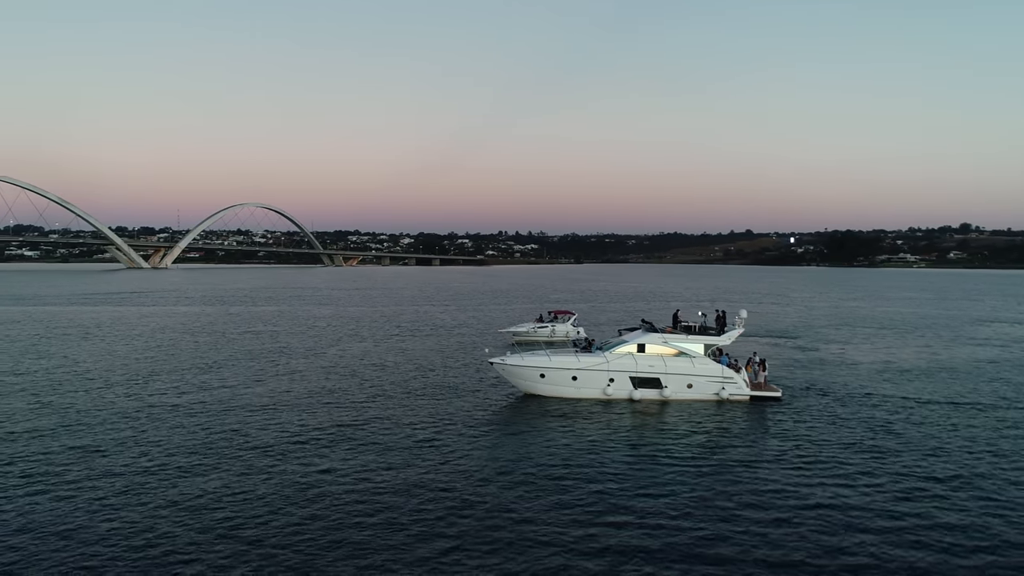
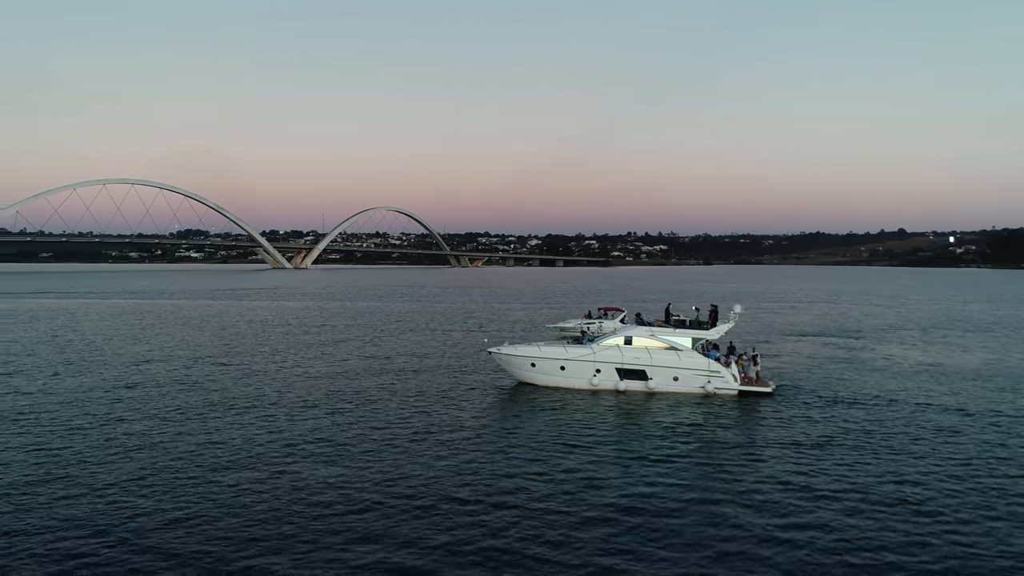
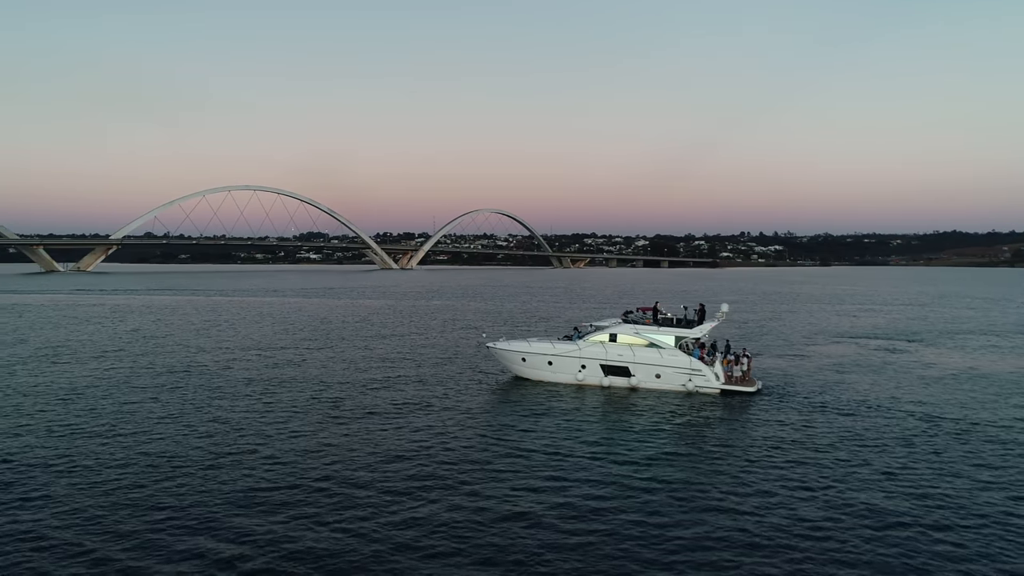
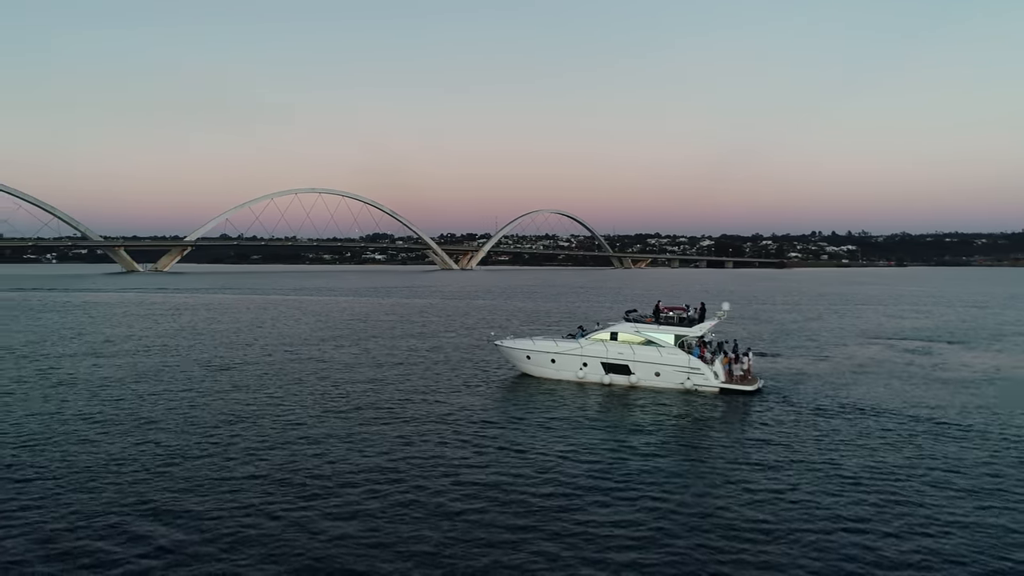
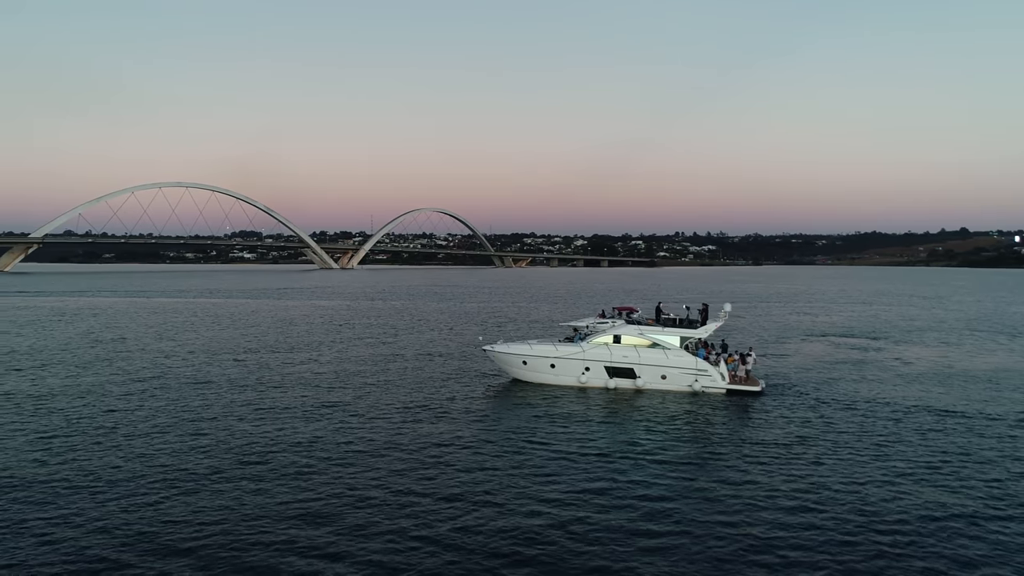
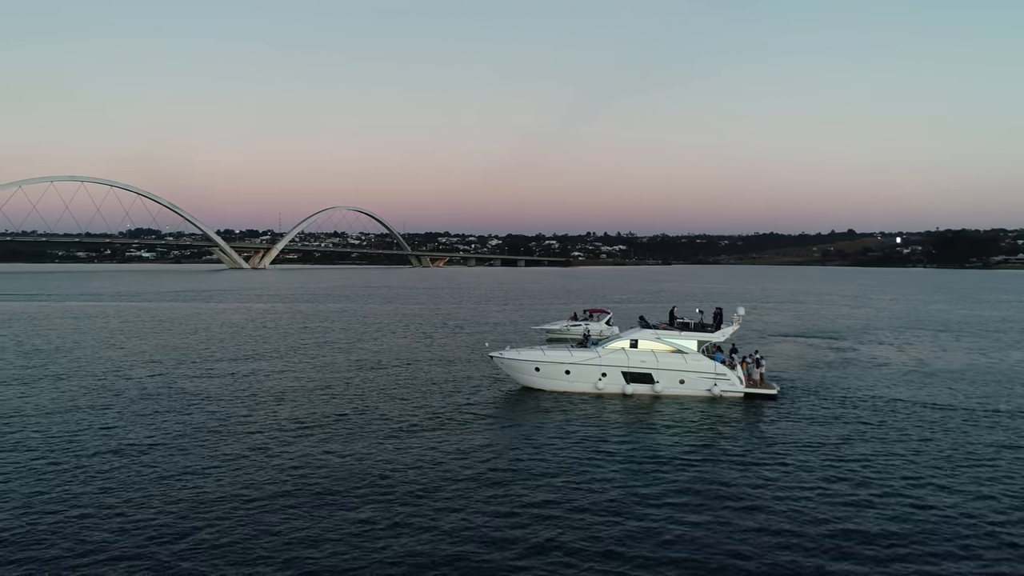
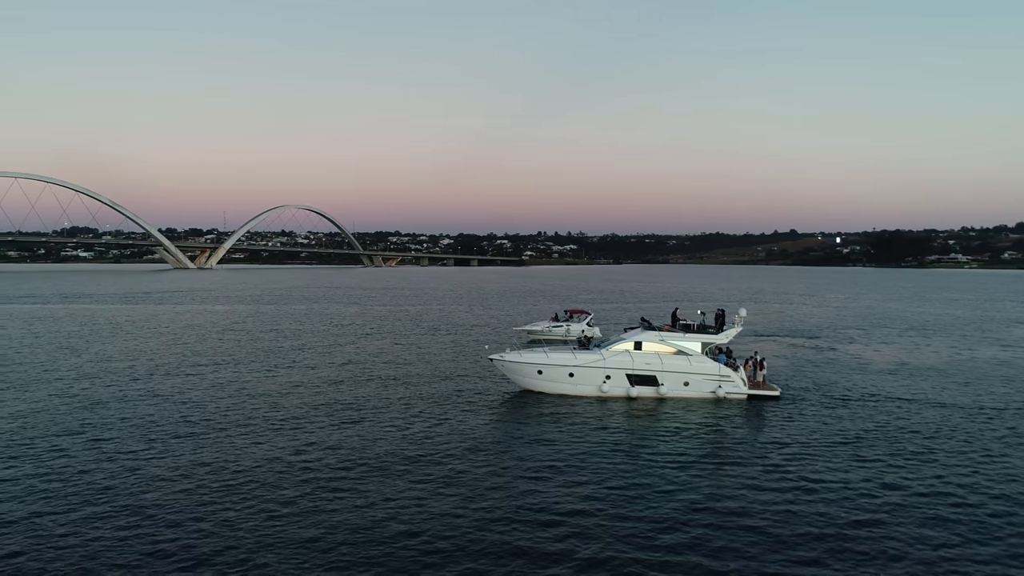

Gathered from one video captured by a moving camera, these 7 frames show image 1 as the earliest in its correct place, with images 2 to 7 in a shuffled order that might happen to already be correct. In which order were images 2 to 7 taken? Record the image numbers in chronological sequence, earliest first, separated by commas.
7, 6, 2, 5, 3, 4
